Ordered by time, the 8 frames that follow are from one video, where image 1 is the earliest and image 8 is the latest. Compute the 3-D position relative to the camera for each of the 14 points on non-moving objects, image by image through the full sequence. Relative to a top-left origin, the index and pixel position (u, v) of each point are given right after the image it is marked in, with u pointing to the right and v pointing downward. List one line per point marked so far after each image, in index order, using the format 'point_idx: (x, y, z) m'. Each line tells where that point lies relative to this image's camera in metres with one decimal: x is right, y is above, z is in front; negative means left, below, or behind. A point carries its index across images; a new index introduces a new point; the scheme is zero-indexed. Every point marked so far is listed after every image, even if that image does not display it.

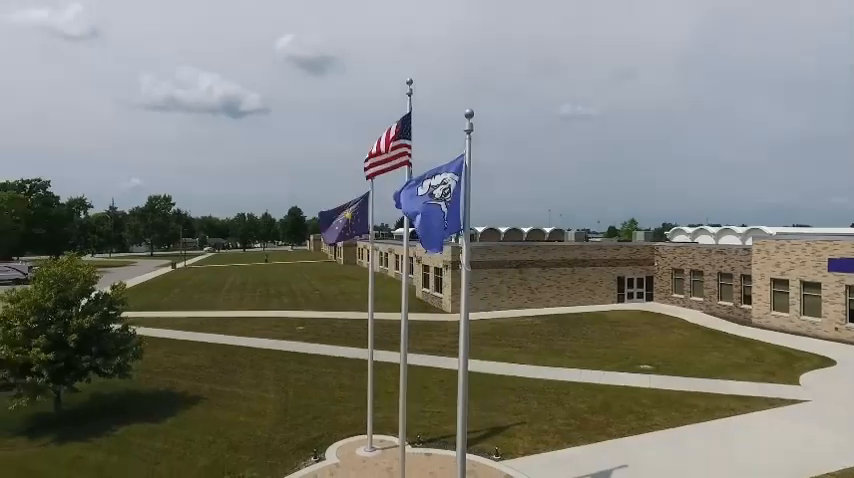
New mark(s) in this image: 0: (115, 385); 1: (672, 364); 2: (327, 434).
0: (-10.3, -4.8, +17.4) m
1: (+8.9, -4.6, +19.1) m
2: (-2.6, -5.1, +13.9) m
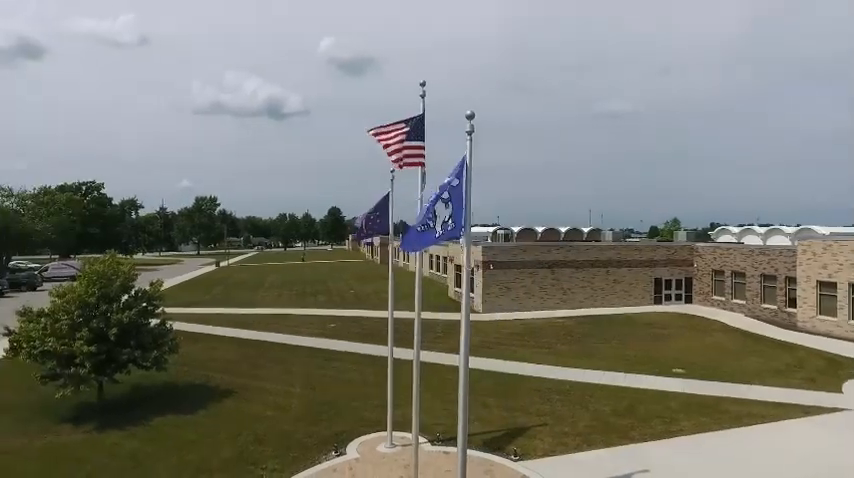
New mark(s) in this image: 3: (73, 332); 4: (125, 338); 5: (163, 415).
0: (-9.5, -4.8, +18.3) m
1: (+9.8, -4.6, +18.5) m
2: (-2.1, -5.1, +14.2) m
3: (-10.1, -2.6, +15.0) m
4: (-8.9, -2.9, +15.6) m
5: (-7.8, -5.1, +15.5) m
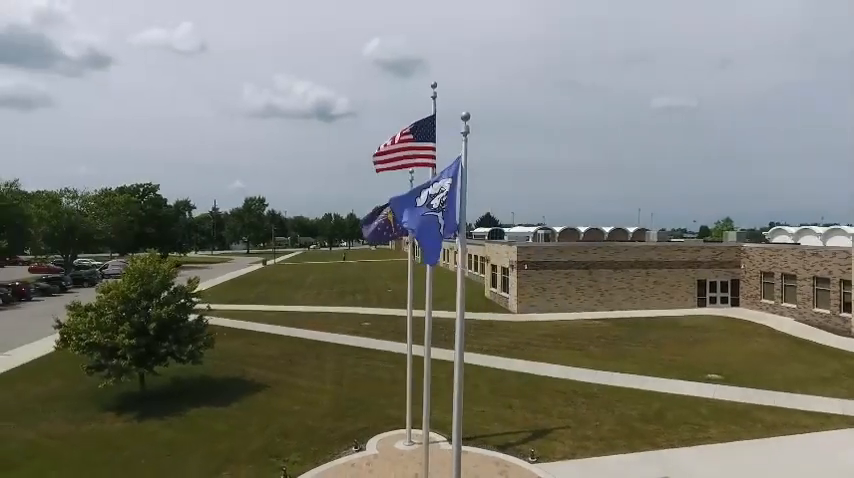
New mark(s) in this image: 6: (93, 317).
0: (-8.5, -4.8, +19.2) m
1: (+10.7, -4.6, +17.8) m
2: (-1.5, -5.1, +14.4) m
3: (-9.4, -2.6, +15.9) m
4: (-8.2, -2.9, +16.4) m
5: (-7.1, -5.1, +16.2) m
6: (-10.1, -2.4, +15.8) m
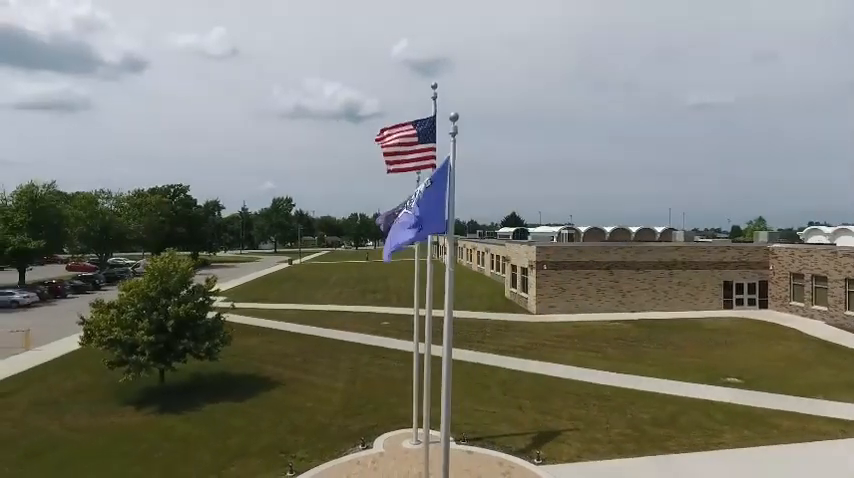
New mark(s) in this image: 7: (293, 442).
0: (-8.0, -4.8, +19.6) m
1: (+11.1, -4.6, +17.2) m
2: (-1.3, -5.1, +14.5) m
3: (-9.1, -2.6, +16.4) m
4: (-7.8, -2.9, +16.8) m
5: (-6.7, -5.1, +16.6) m
6: (-9.8, -2.3, +16.4) m
7: (-3.4, -5.2, +13.4) m
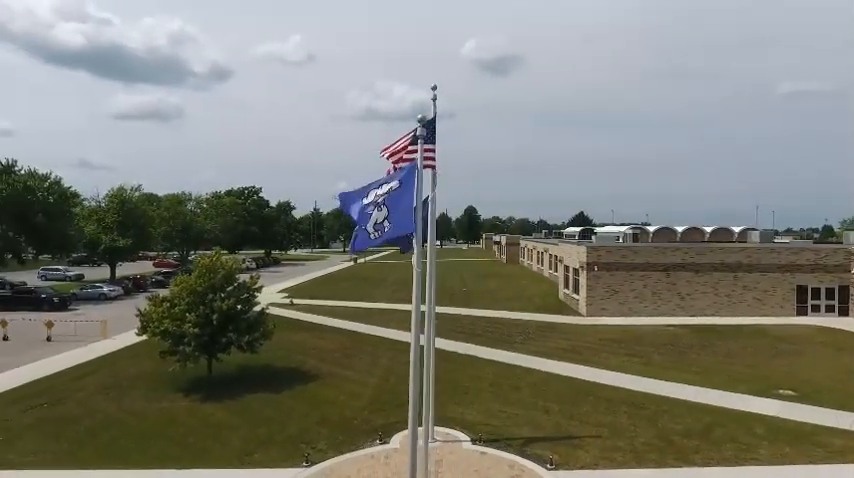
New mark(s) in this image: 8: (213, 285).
0: (-6.7, -4.8, +20.7) m
1: (+11.9, -4.6, +15.8) m
2: (-0.7, -5.1, +14.8) m
3: (-8.1, -2.6, +17.7) m
4: (-6.8, -2.9, +17.9) m
5: (-5.8, -5.1, +17.6) m
6: (-8.8, -2.3, +17.8) m
7: (-2.9, -5.2, +14.0) m
8: (-7.3, -1.6, +18.1) m
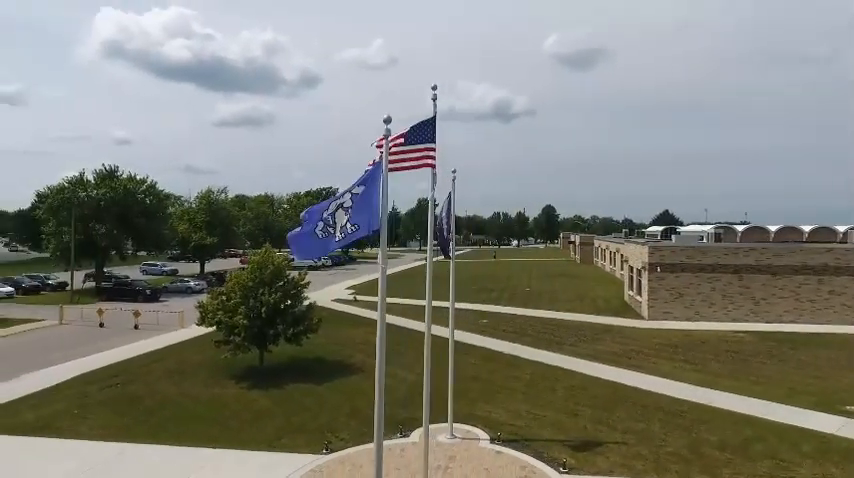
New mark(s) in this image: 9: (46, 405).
0: (-5.0, -4.7, +21.8) m
1: (+12.7, -4.6, +14.0) m
2: (+0.1, -5.0, +15.0) m
3: (-6.8, -2.5, +19.0) m
4: (-5.5, -2.8, +19.1) m
5: (-4.5, -5.0, +18.6) m
6: (-7.5, -2.2, +19.2) m
7: (-2.3, -5.1, +14.6) m
8: (-6.0, -1.5, +19.3) m
9: (-12.0, -5.2, +16.6) m
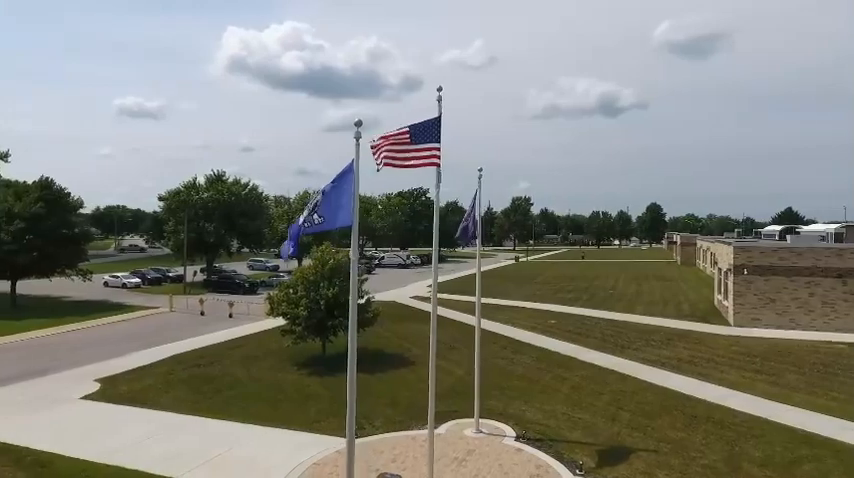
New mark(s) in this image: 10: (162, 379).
0: (-2.6, -4.6, +22.9) m
1: (+13.3, -4.6, +11.9) m
2: (+1.1, -5.0, +15.2) m
3: (-4.9, -2.4, +20.5) m
4: (-3.6, -2.7, +20.3) m
5: (-2.8, -4.9, +19.6) m
6: (-5.6, -2.1, +20.8) m
7: (-1.3, -5.0, +15.3) m
8: (-4.1, -1.4, +20.6) m
9: (-10.4, -5.1, +19.1) m
10: (-9.7, -5.1, +19.3) m
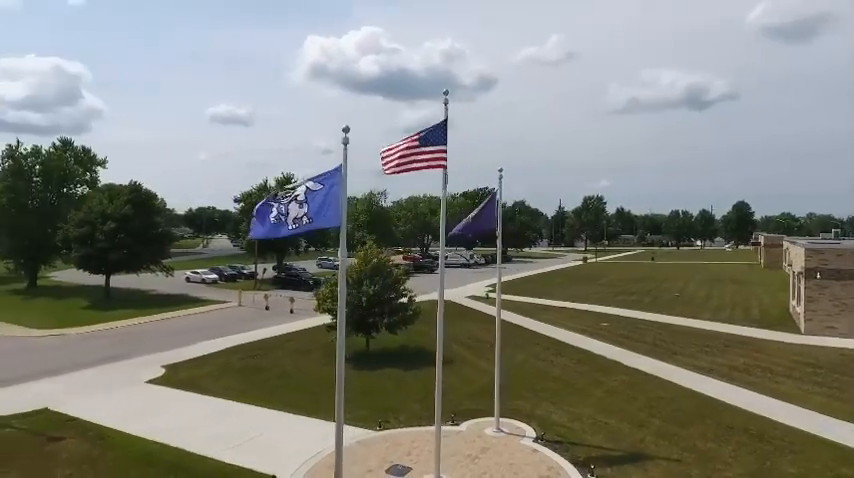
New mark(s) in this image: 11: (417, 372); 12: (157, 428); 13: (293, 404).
0: (-0.7, -4.6, +23.4) m
1: (+13.4, -4.6, +10.3) m
2: (+1.8, -5.0, +15.3) m
3: (-3.4, -2.4, +21.4) m
4: (-2.1, -2.7, +21.0) m
5: (-1.3, -4.9, +20.2) m
6: (-3.9, -2.1, +21.8) m
7: (-0.5, -5.0, +15.7) m
8: (-2.5, -1.4, +21.3) m
9: (-9.0, -5.1, +20.8) m
10: (-8.3, -5.1, +20.8) m
11: (-0.3, -4.9, +19.4) m
12: (-7.4, -5.2, +14.4) m
13: (-4.1, -5.2, +16.4) m
